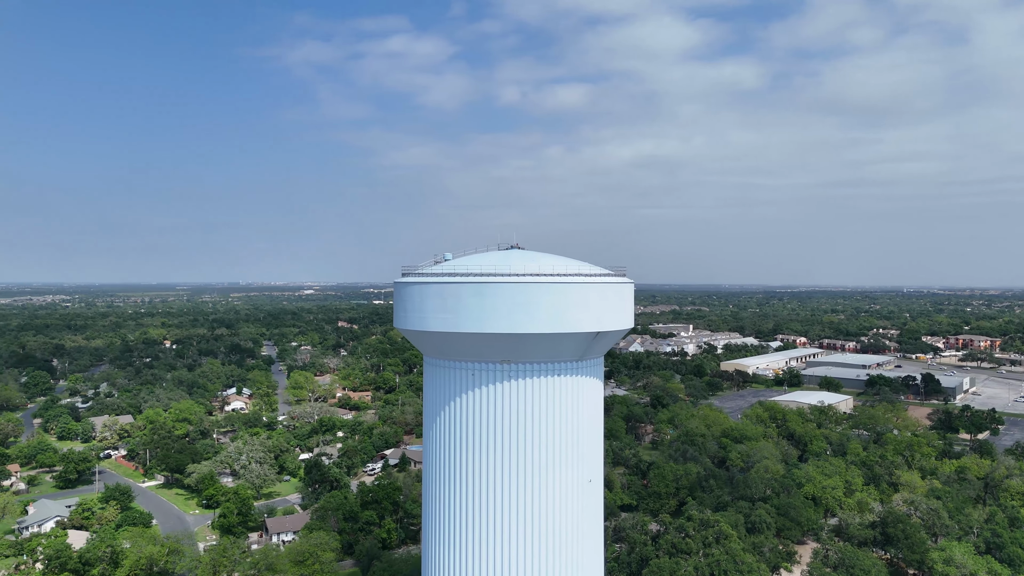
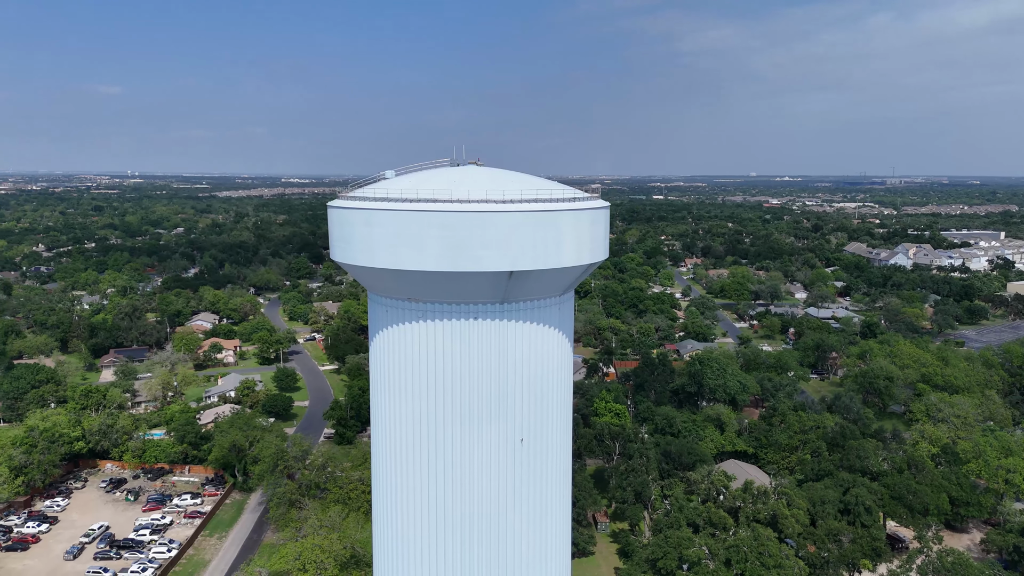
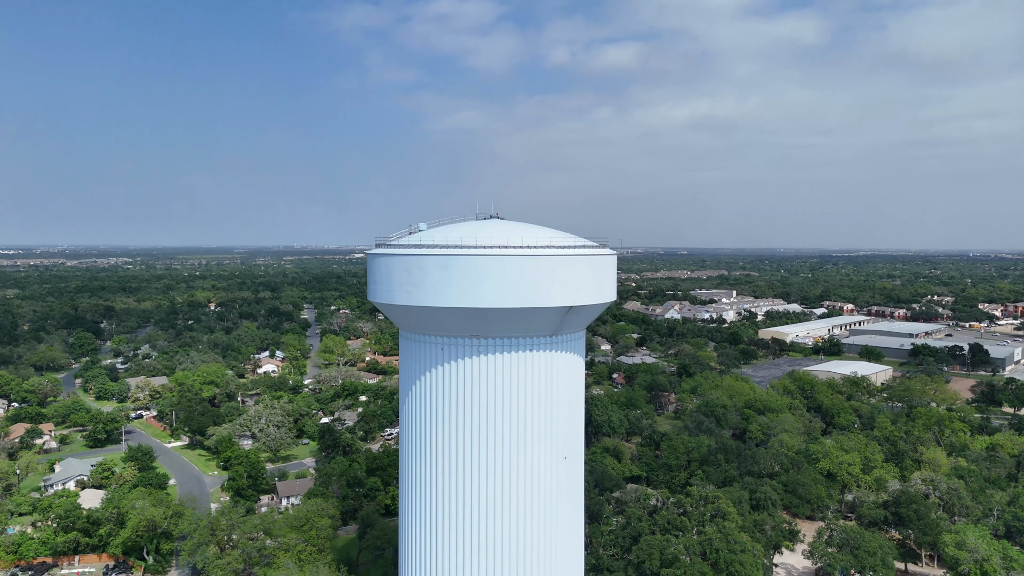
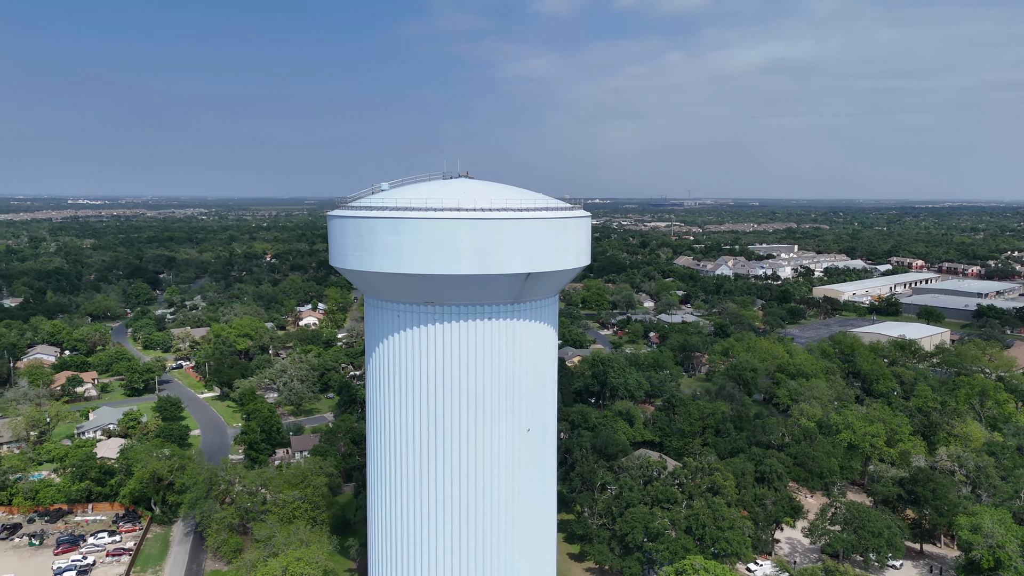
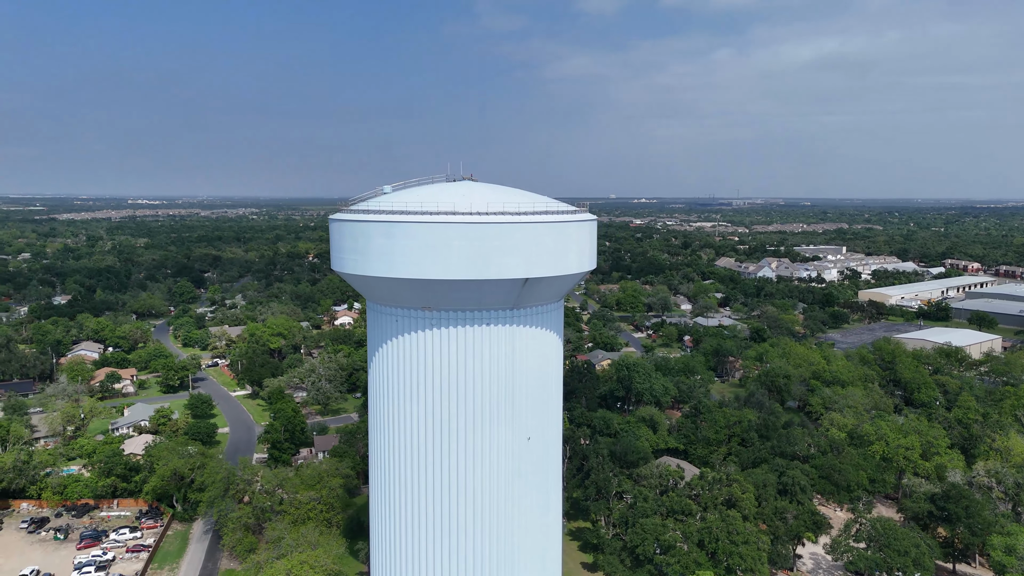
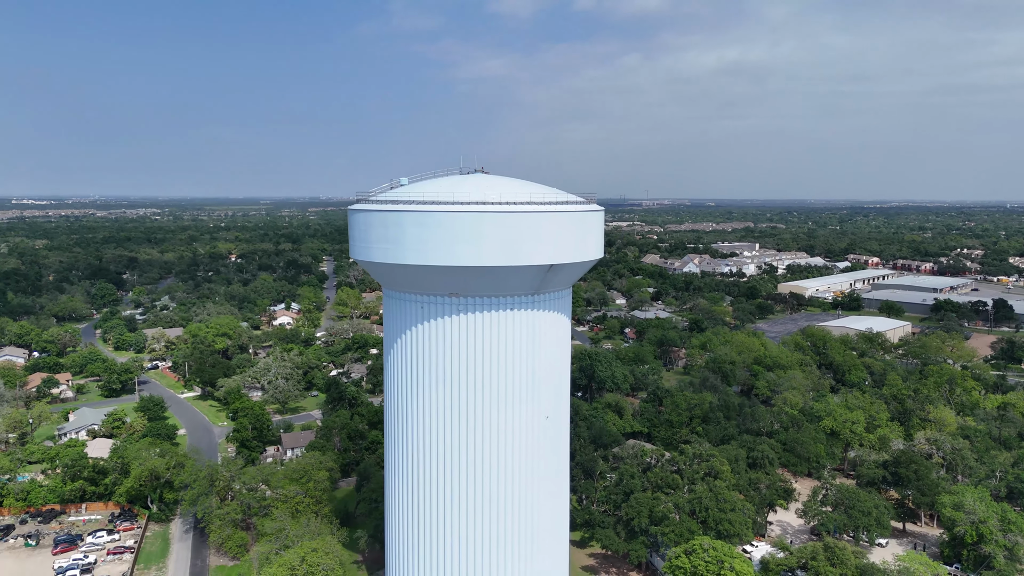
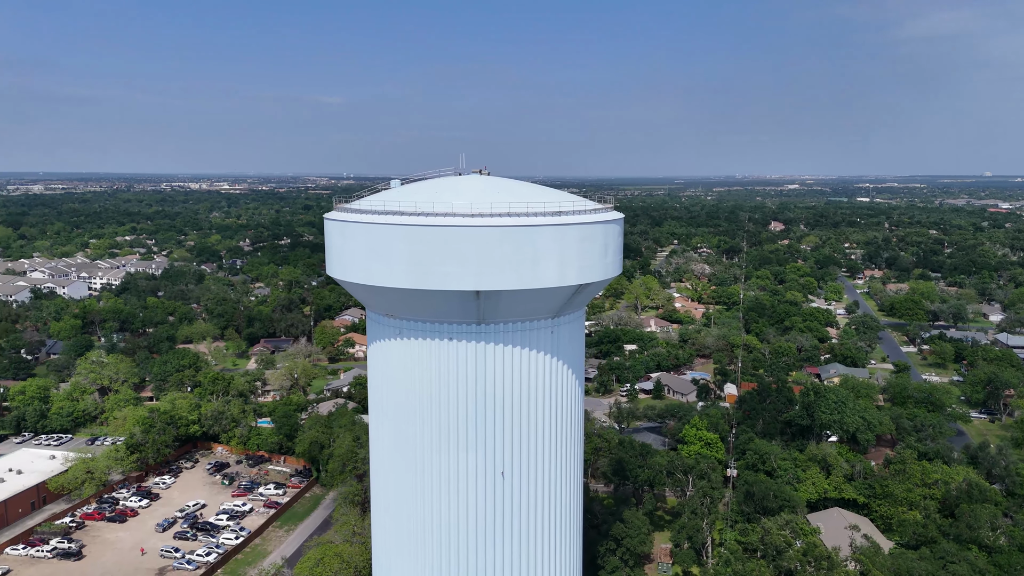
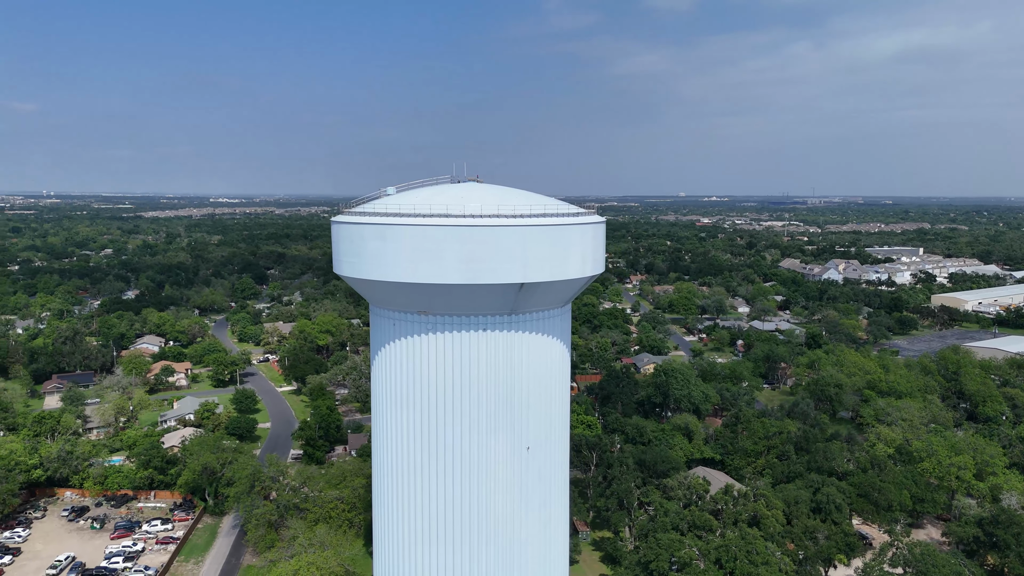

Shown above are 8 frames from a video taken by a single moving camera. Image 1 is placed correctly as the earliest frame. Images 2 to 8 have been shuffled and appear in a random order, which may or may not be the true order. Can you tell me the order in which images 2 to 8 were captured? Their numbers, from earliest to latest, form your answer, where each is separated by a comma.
3, 6, 4, 5, 8, 2, 7
